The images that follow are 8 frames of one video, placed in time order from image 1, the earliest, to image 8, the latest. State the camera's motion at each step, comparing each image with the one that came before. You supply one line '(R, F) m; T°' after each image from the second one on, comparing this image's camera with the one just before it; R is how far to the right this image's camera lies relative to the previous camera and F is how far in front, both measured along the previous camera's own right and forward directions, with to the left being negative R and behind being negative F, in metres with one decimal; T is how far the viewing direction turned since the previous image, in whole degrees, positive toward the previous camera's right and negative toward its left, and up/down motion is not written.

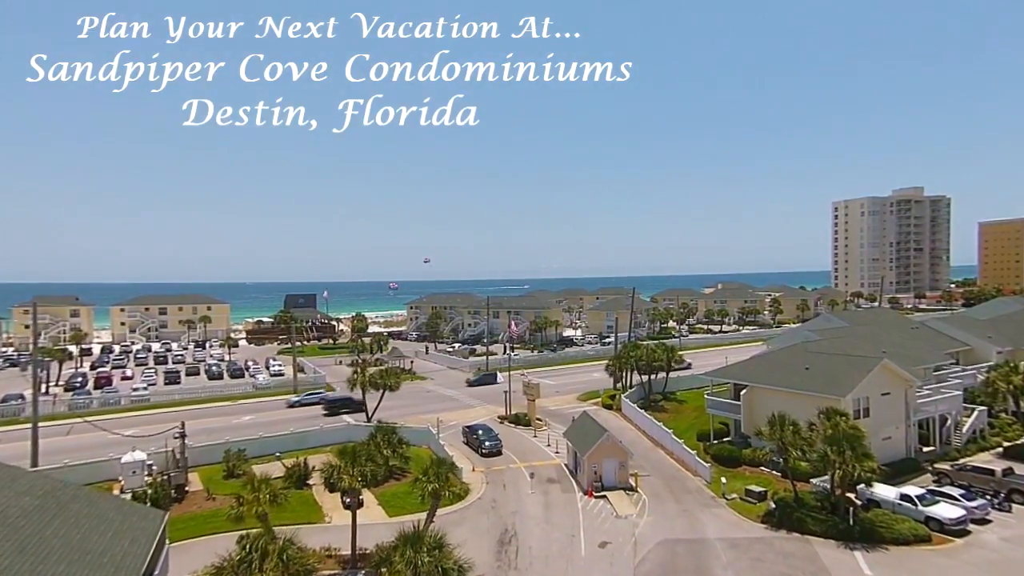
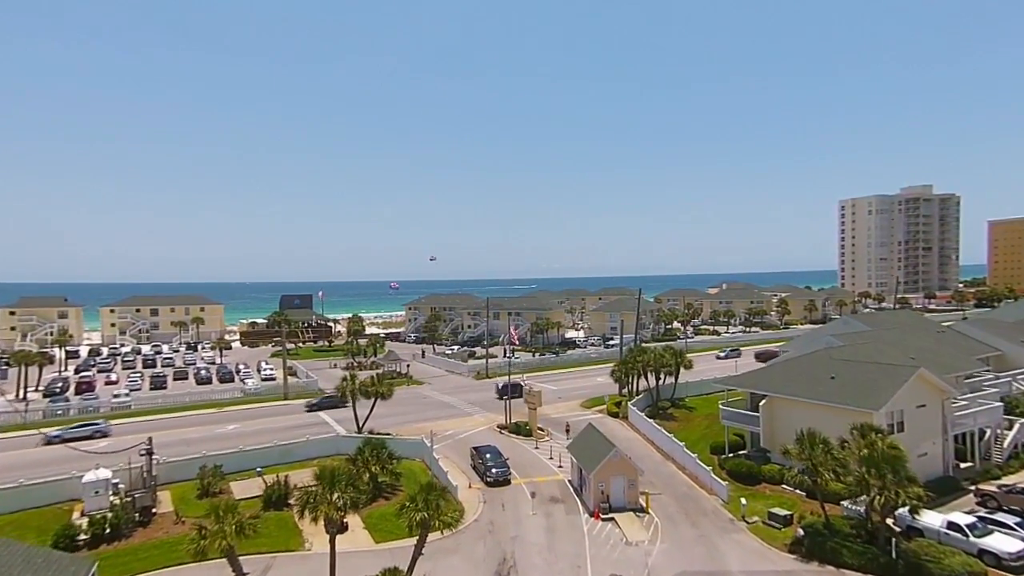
(+0.1, +2.8) m; 0°
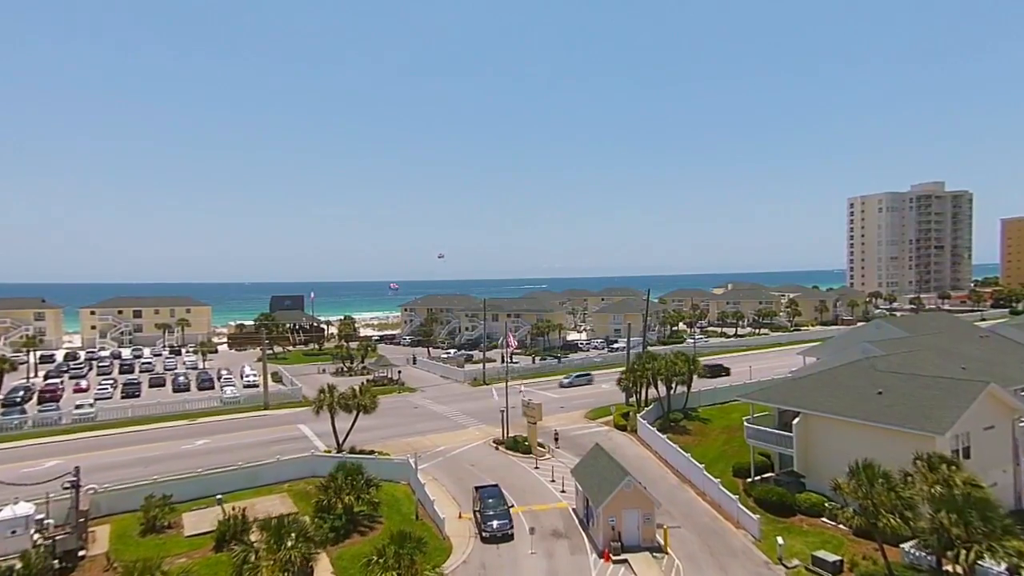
(+0.2, +4.3) m; 0°
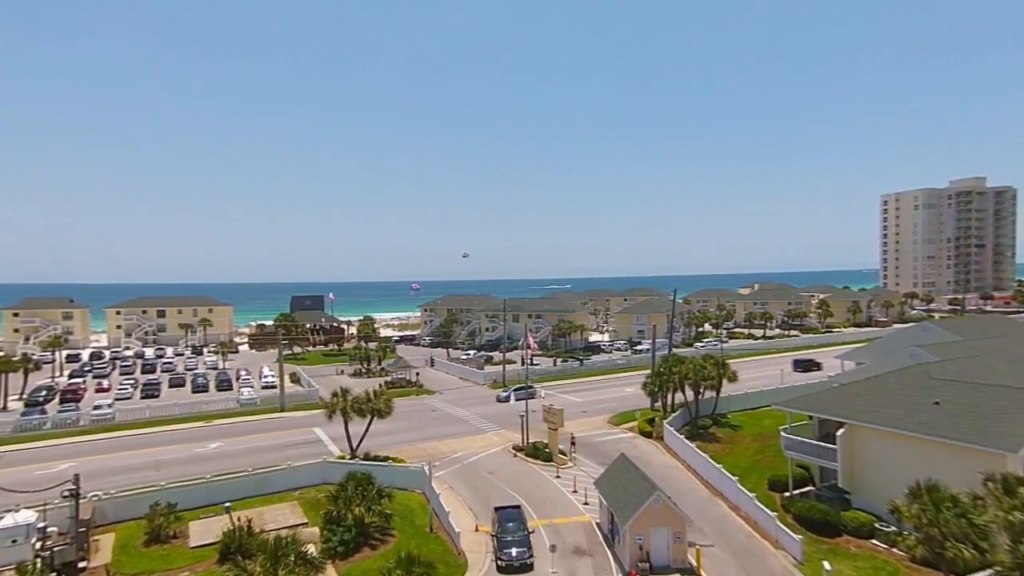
(+0.1, +1.7) m; -2°
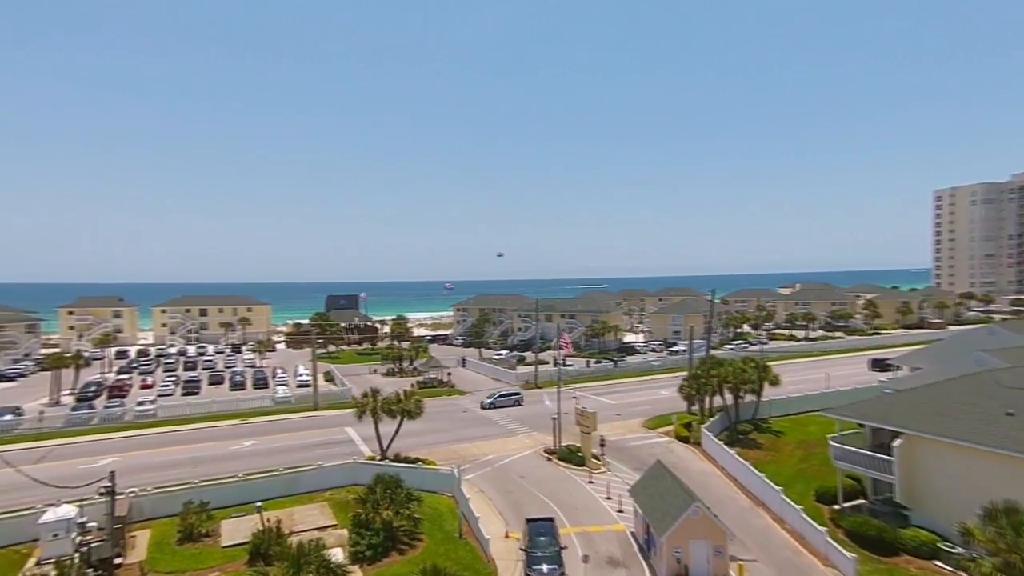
(+0.1, +0.8) m; -3°
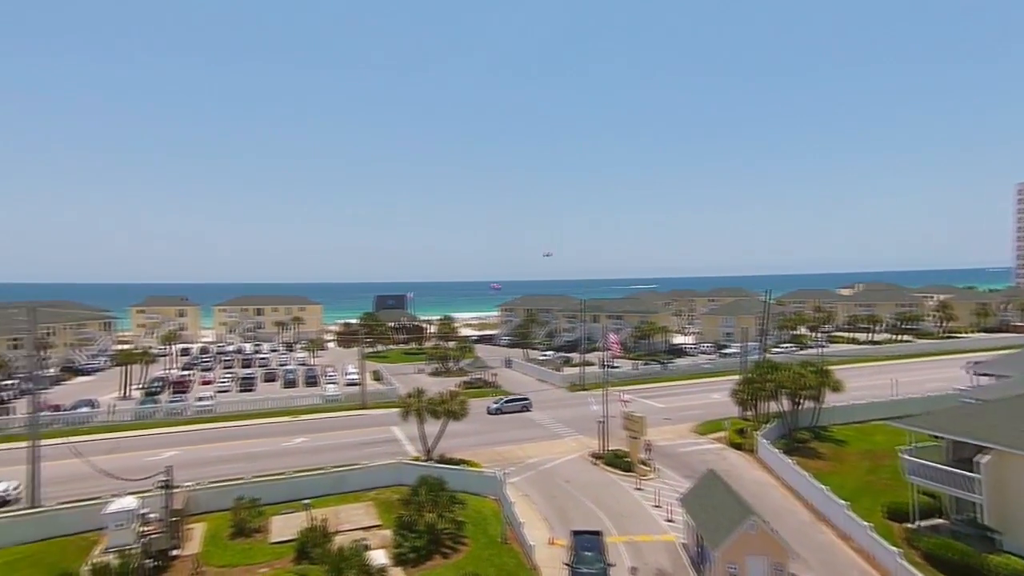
(0.0, +0.6) m; -4°
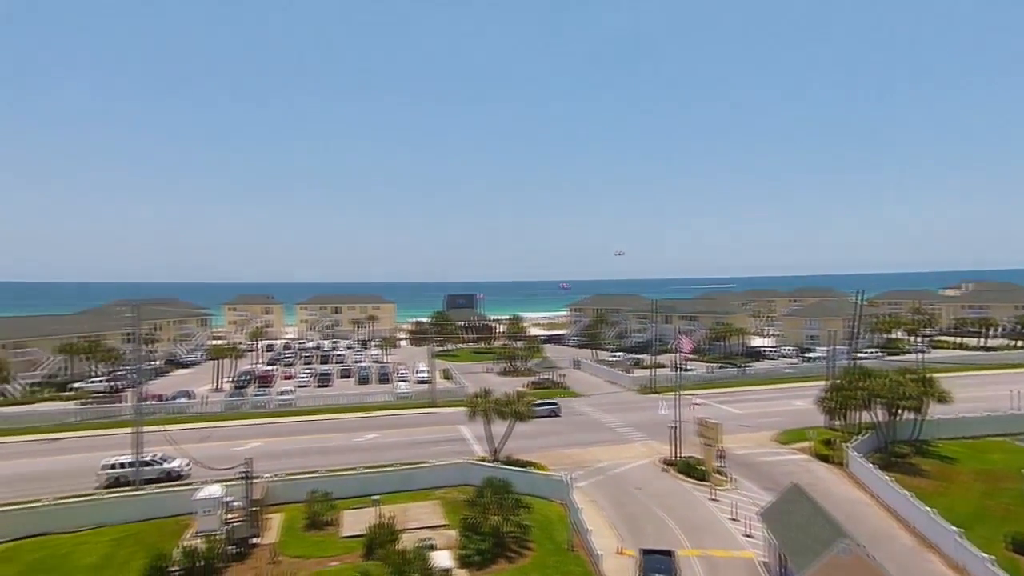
(+0.1, +0.6) m; -6°
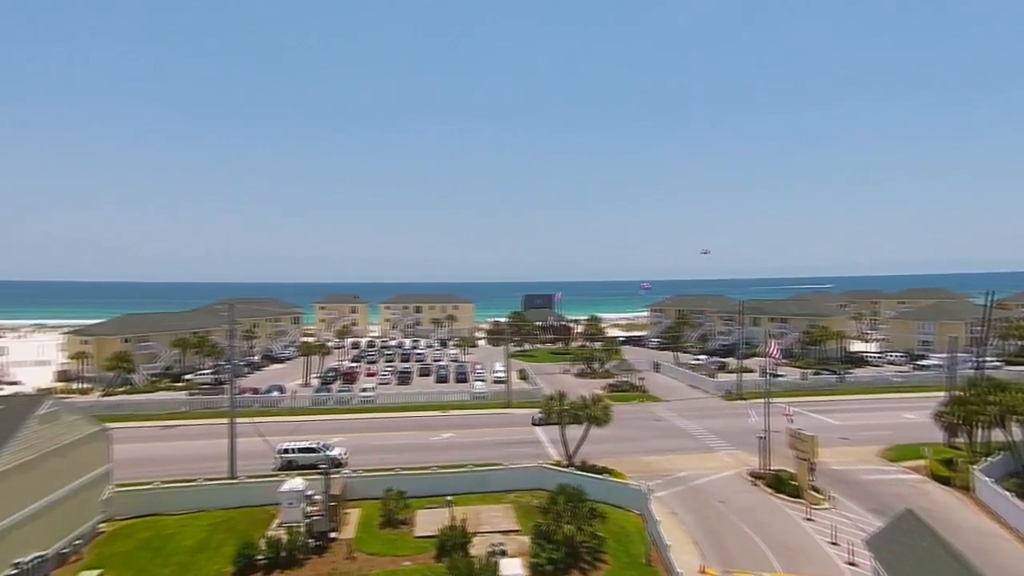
(+0.2, +1.0) m; -7°
